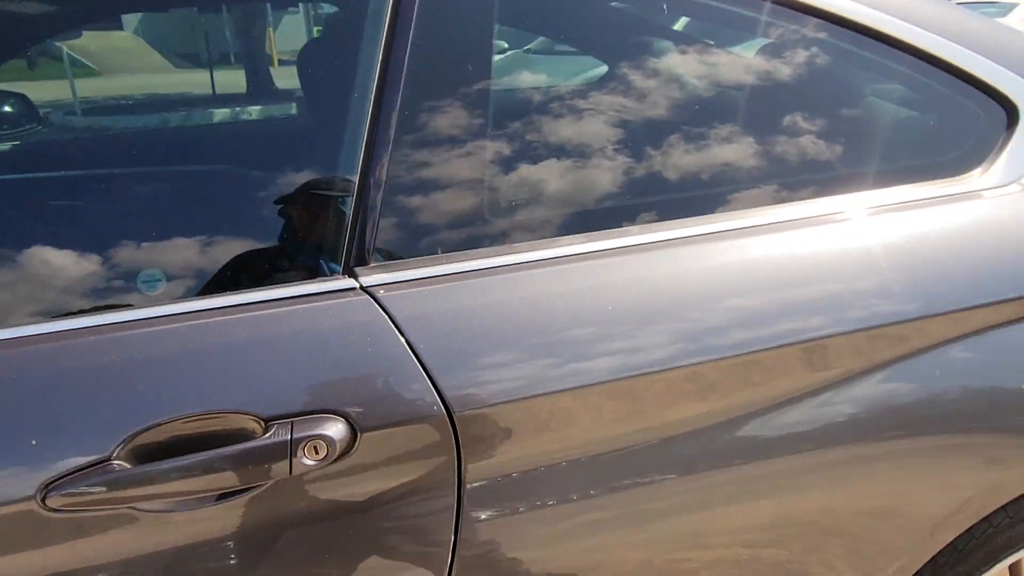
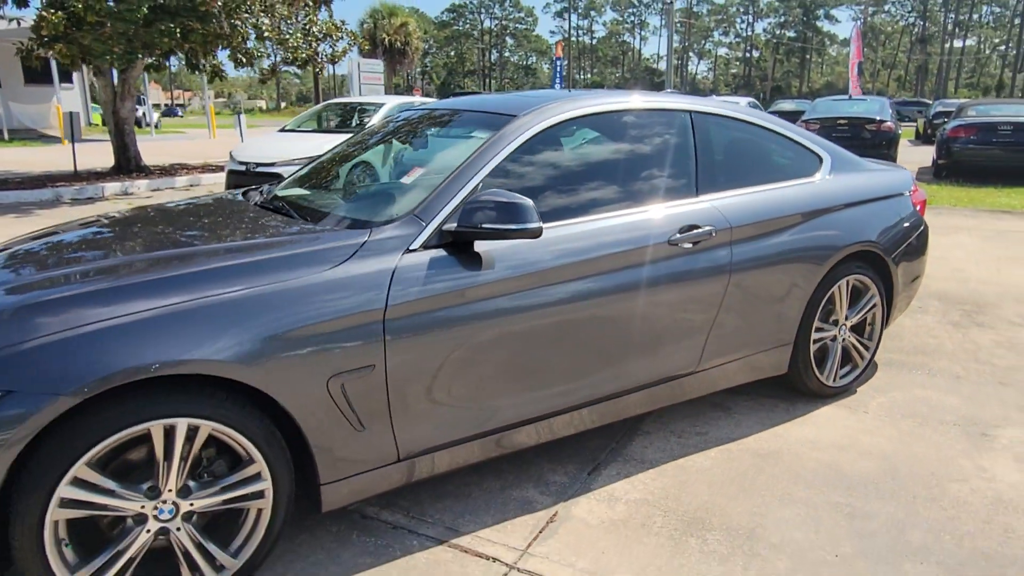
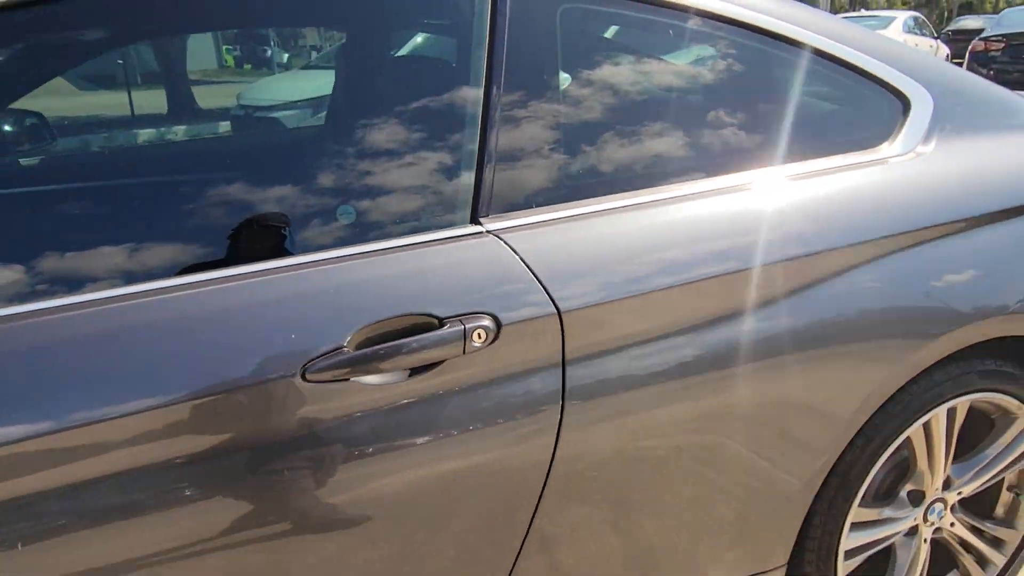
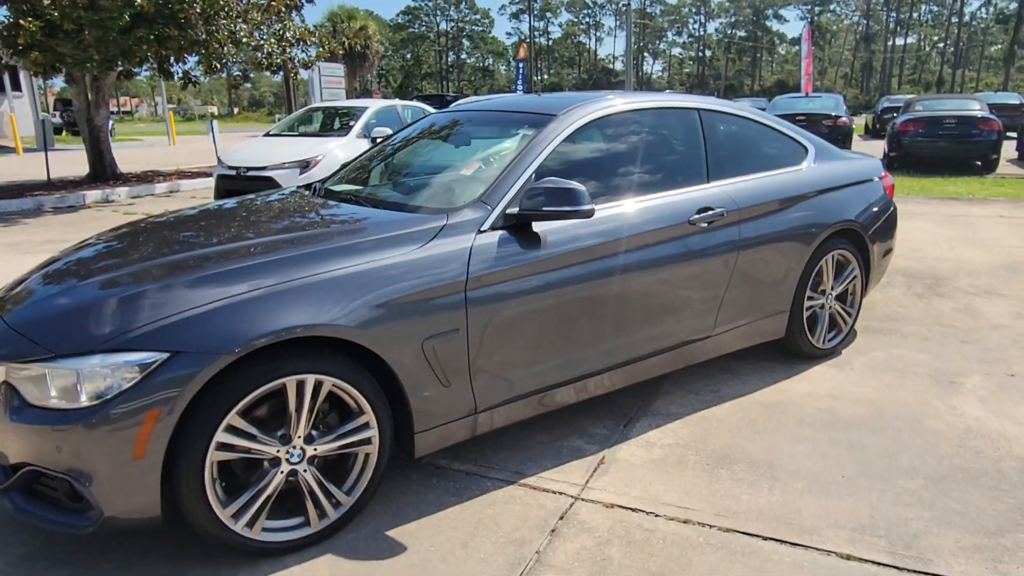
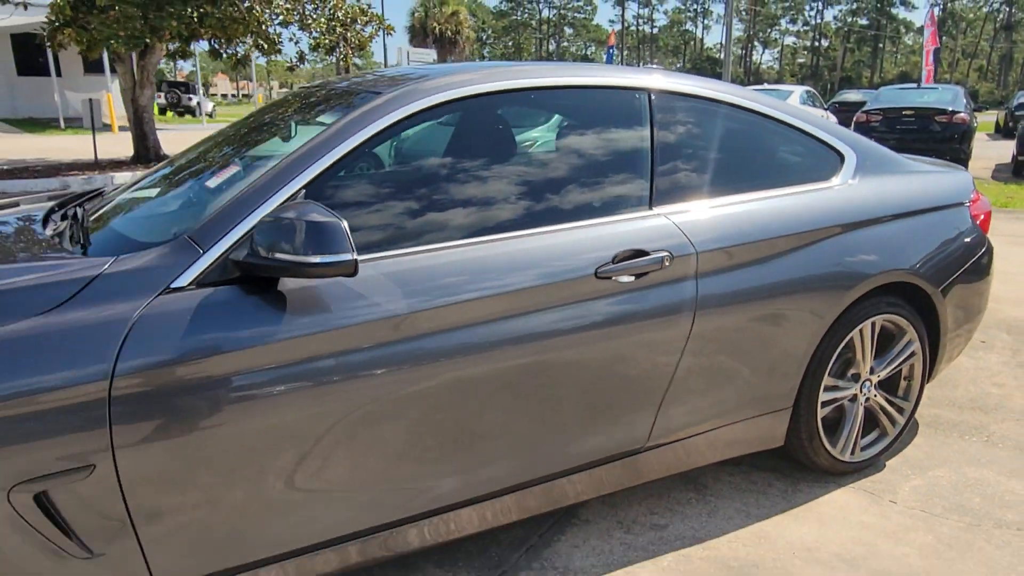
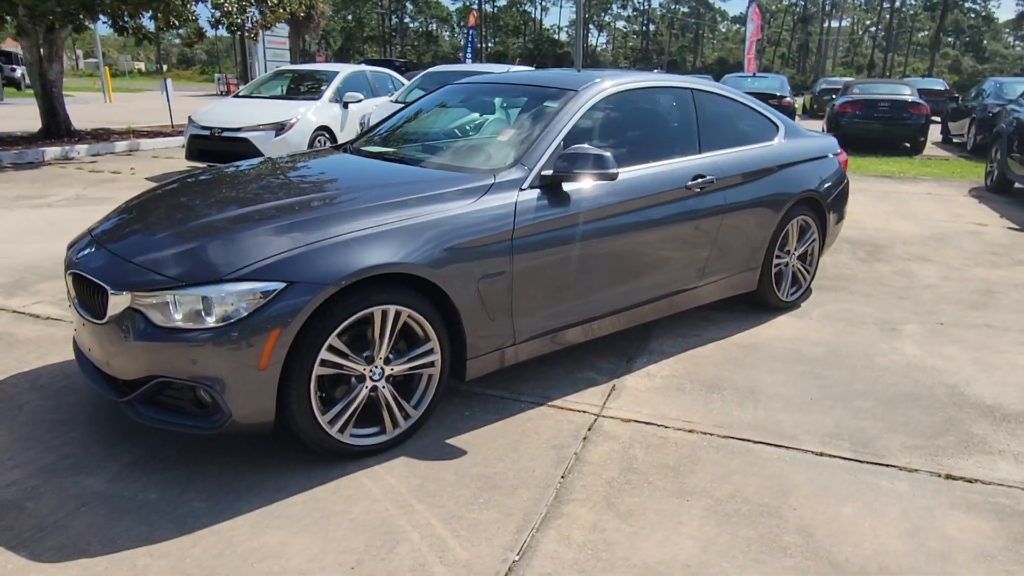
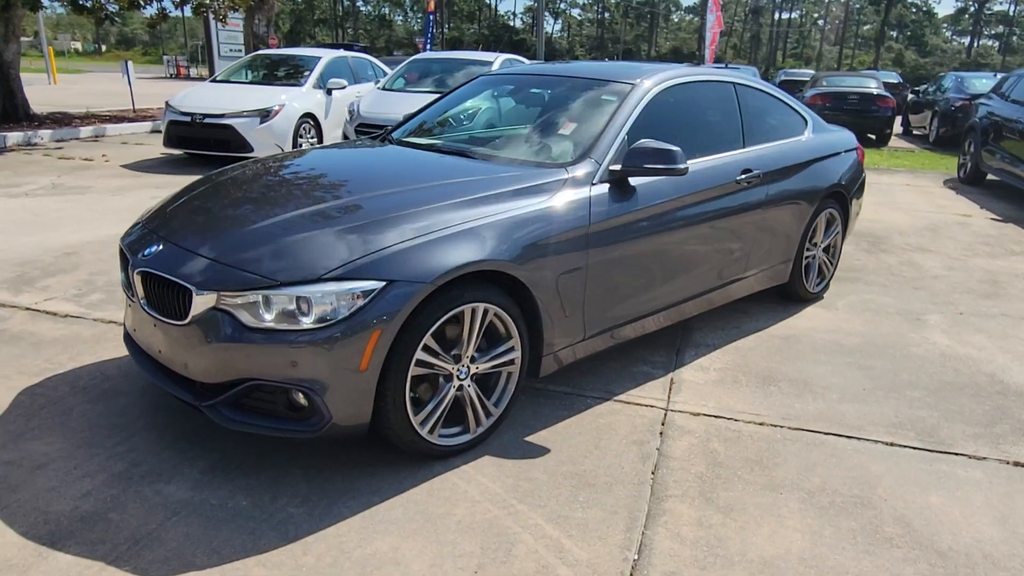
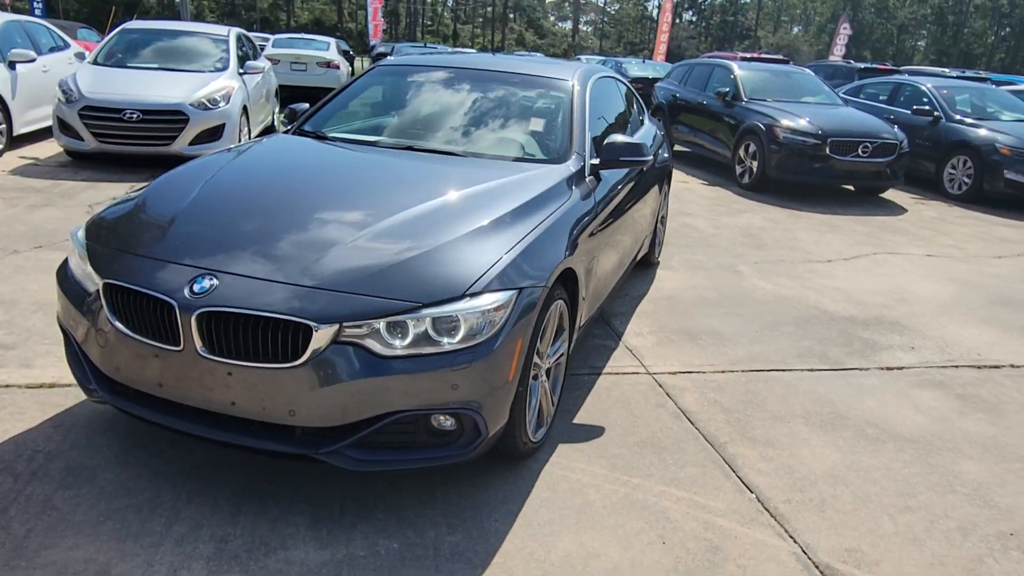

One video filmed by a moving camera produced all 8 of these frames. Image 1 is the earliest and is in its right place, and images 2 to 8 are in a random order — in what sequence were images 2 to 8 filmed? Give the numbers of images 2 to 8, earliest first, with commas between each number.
3, 5, 2, 4, 6, 7, 8
